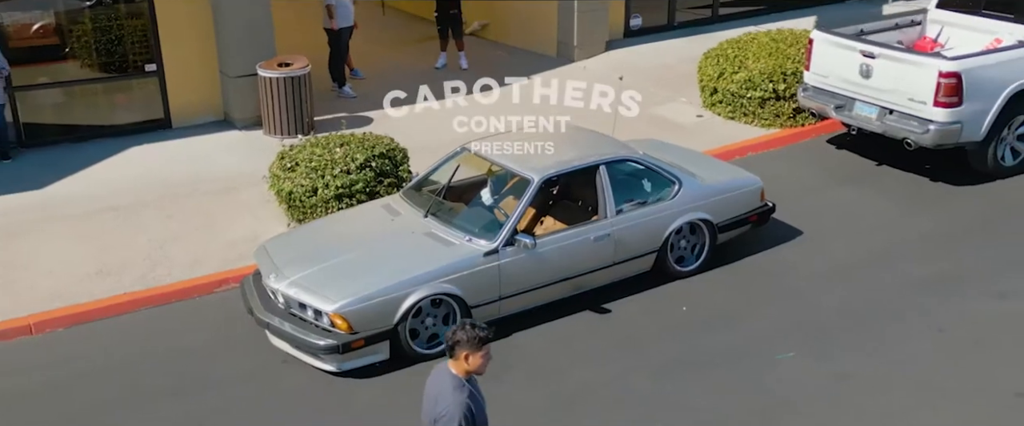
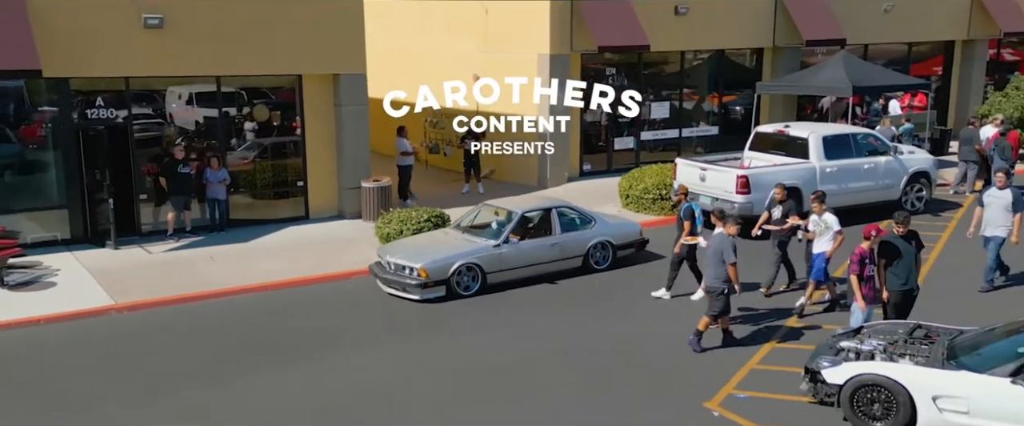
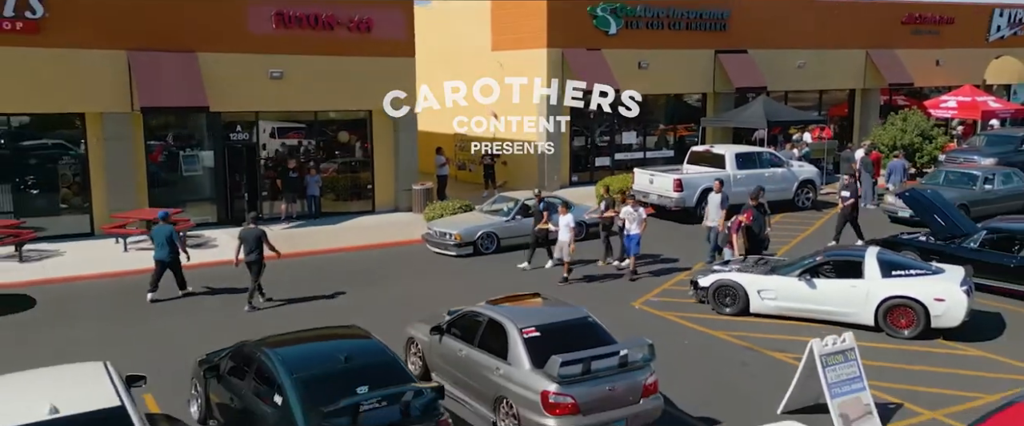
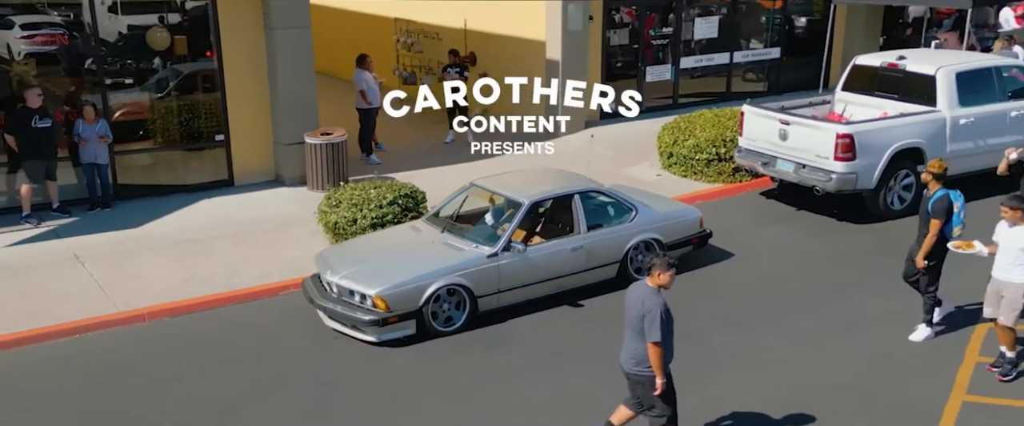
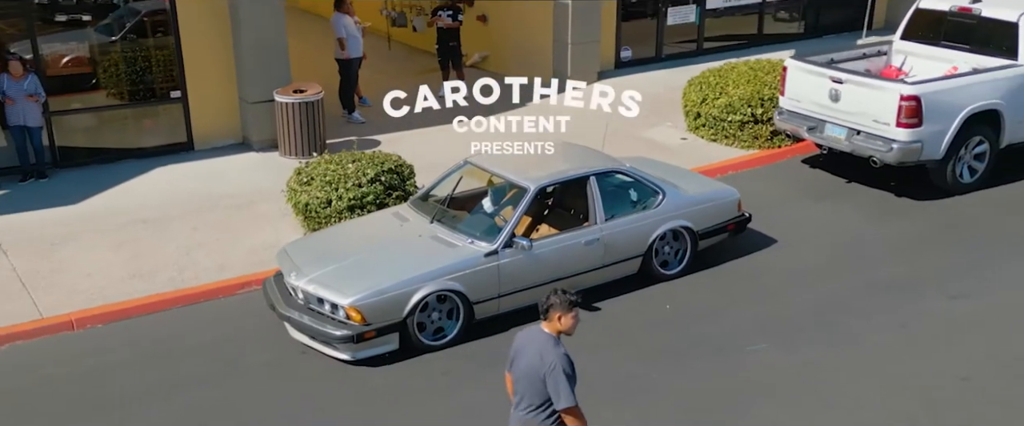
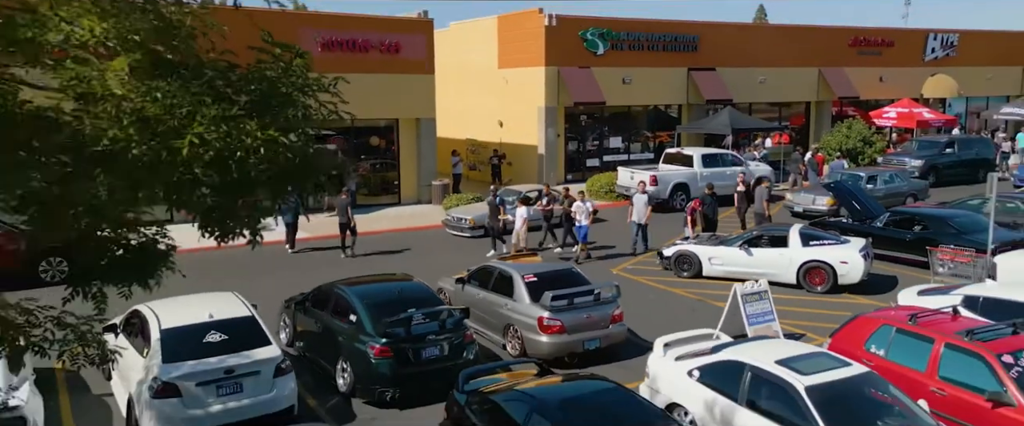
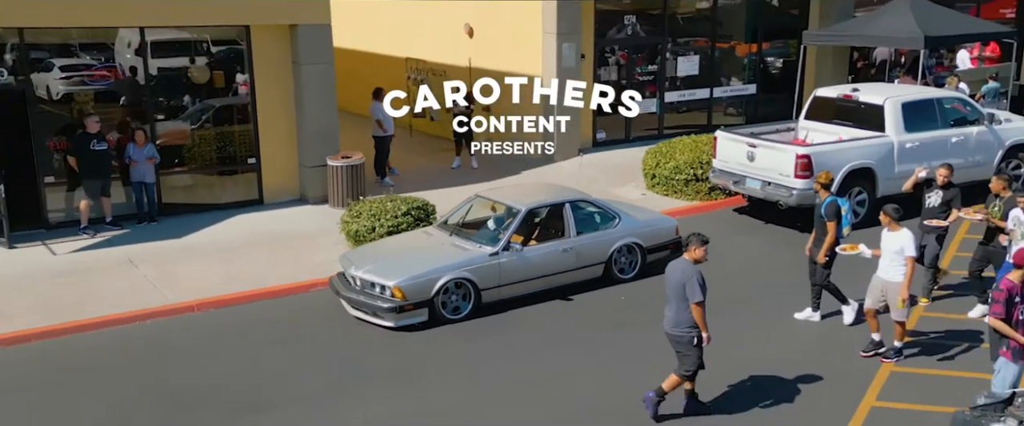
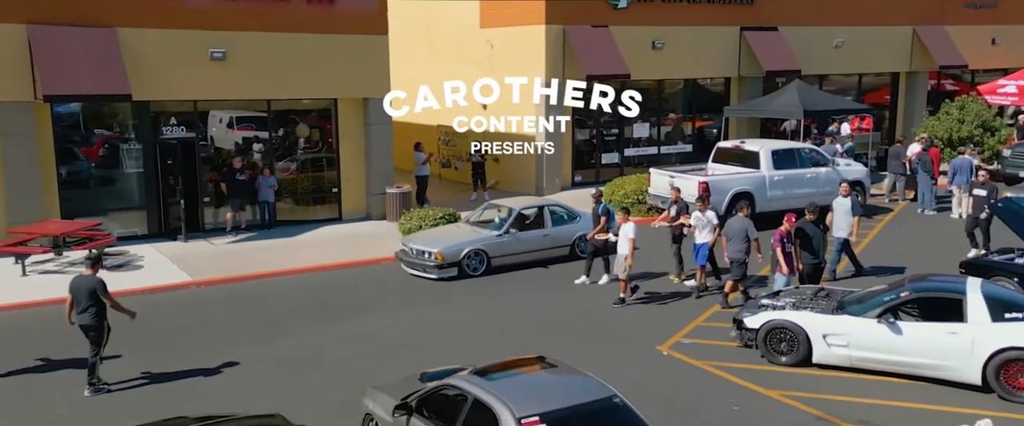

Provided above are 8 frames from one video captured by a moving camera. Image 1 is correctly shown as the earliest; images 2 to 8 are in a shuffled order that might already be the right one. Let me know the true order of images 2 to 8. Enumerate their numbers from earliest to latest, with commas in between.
5, 4, 7, 2, 8, 3, 6
